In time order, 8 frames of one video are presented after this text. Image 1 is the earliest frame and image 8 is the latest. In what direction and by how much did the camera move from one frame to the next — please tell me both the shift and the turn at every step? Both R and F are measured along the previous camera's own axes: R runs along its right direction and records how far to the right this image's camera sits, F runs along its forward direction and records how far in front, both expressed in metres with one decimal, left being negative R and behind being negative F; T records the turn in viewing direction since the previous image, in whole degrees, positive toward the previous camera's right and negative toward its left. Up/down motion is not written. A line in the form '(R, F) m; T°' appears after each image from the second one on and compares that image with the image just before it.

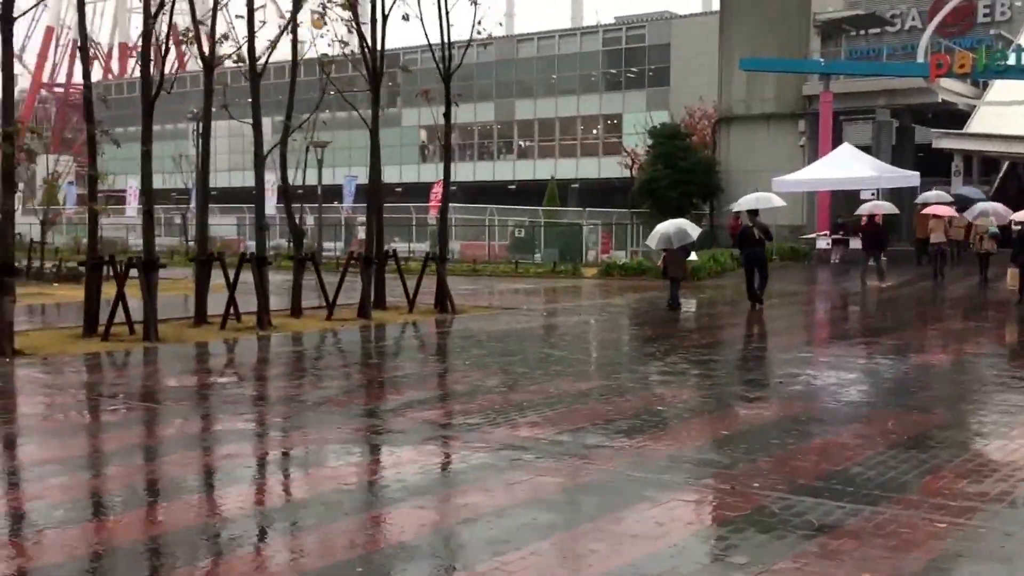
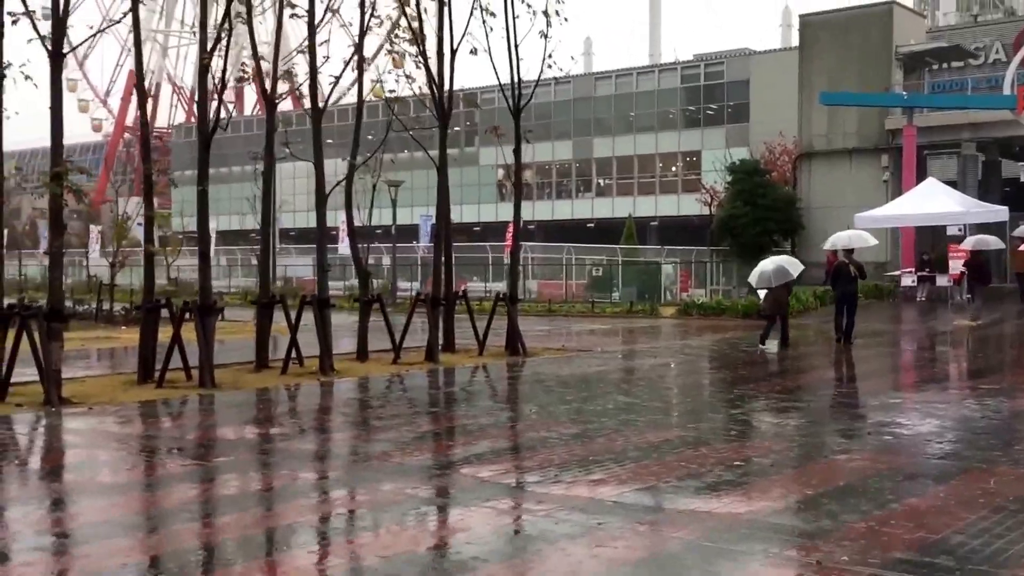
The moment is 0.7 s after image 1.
(+0.1, +0.7) m; -4°
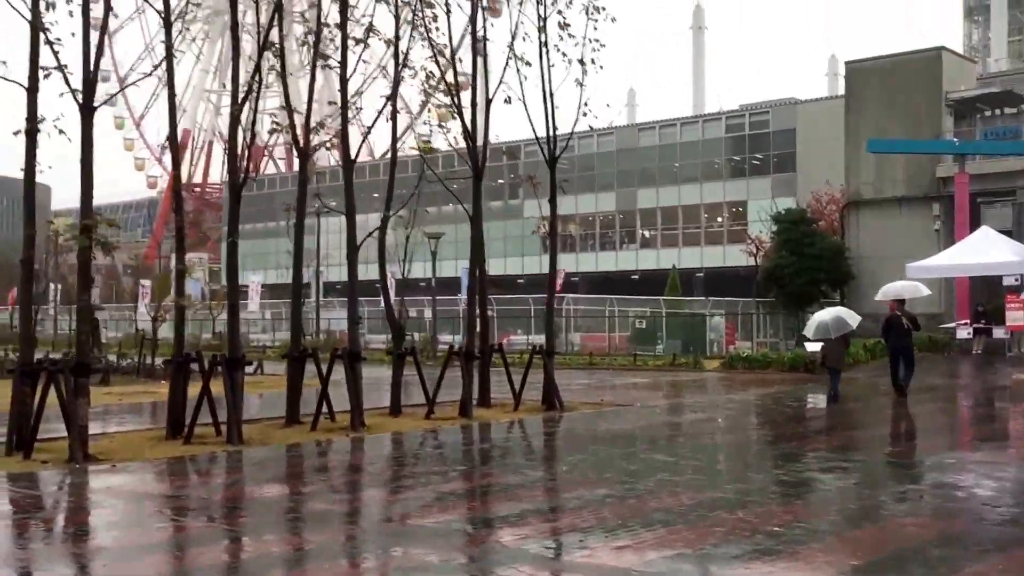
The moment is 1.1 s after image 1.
(+0.2, +0.3) m; -2°
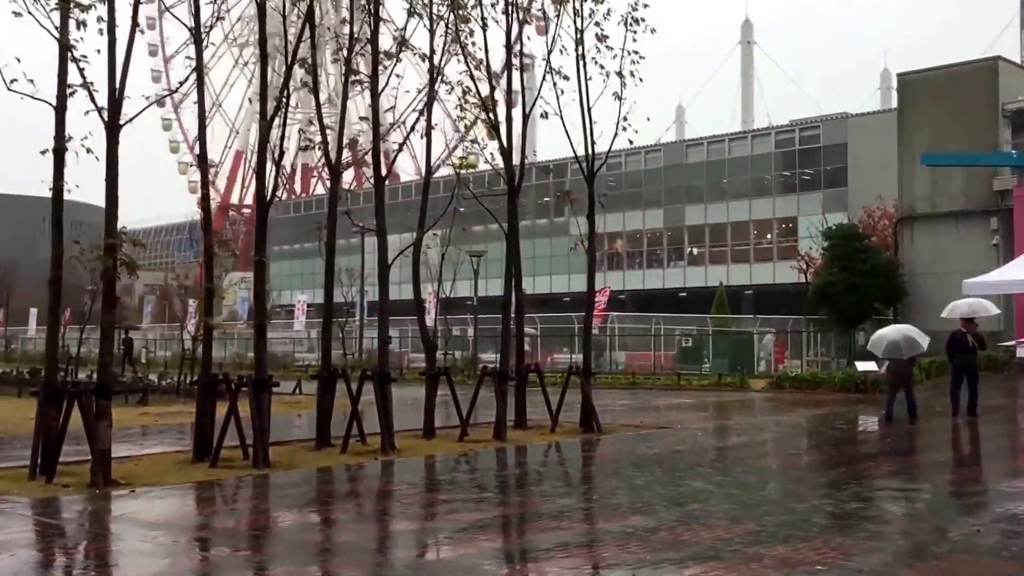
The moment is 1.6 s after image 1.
(+0.2, +0.4) m; -3°
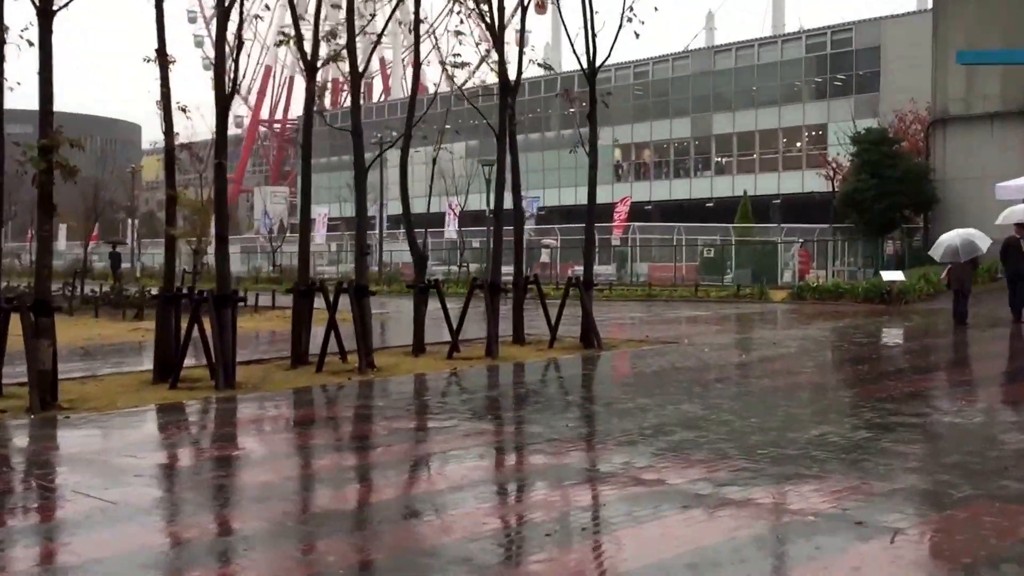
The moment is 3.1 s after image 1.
(+0.5, +1.1) m; -2°
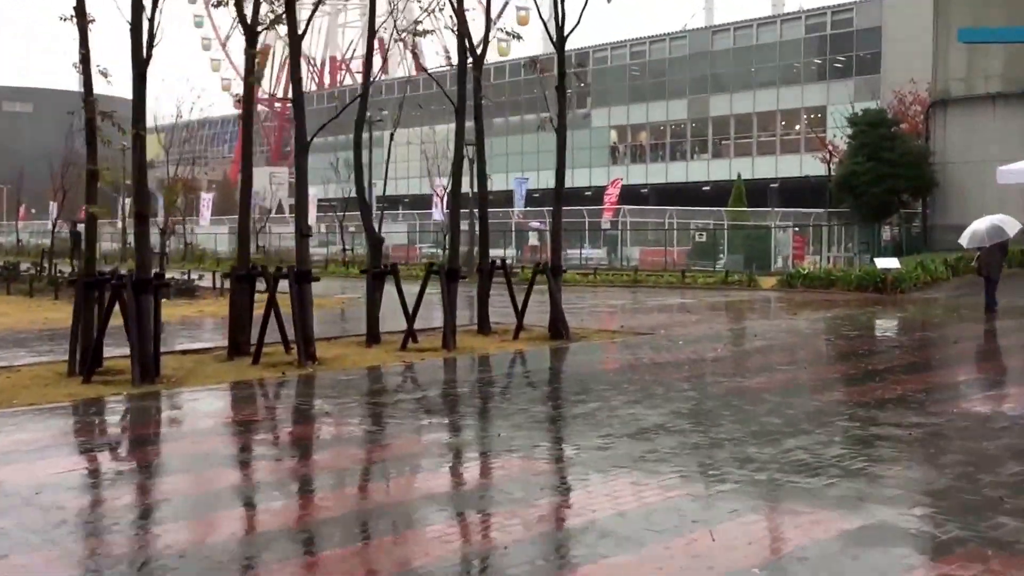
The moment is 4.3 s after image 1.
(+0.5, +1.1) m; 0°
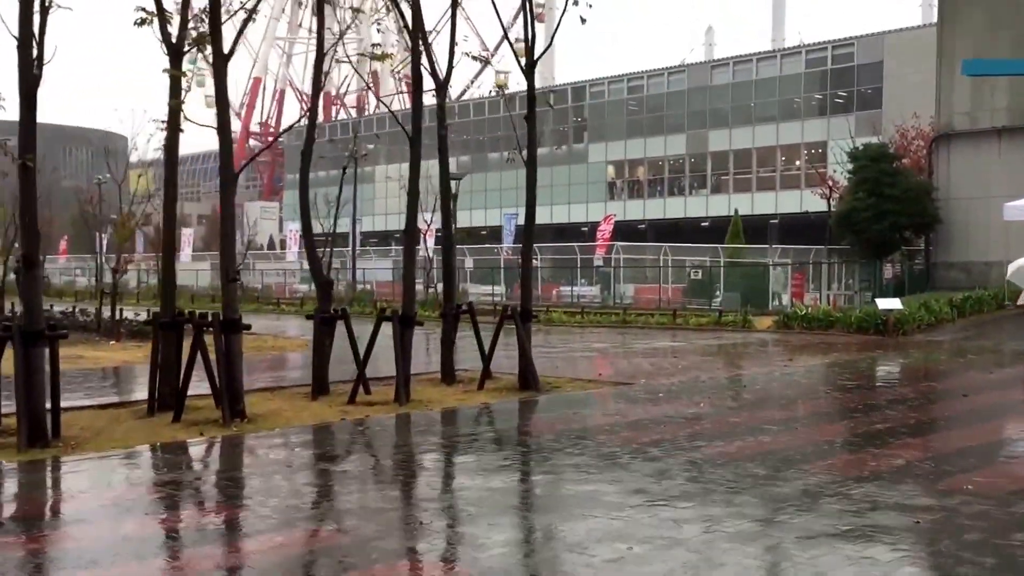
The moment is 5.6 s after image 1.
(+0.4, +1.3) m; 0°
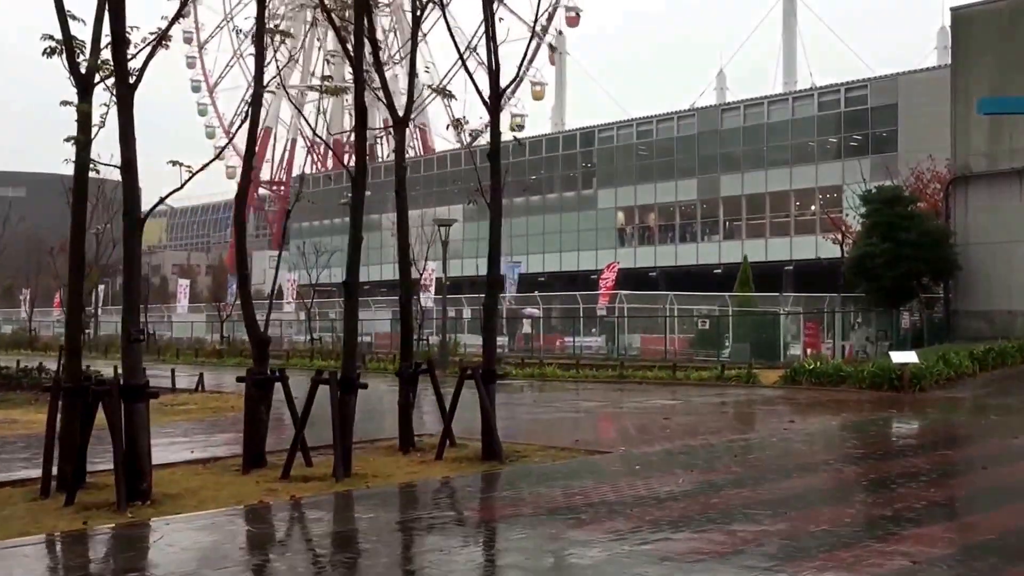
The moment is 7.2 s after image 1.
(+0.6, +1.5) m; -1°
